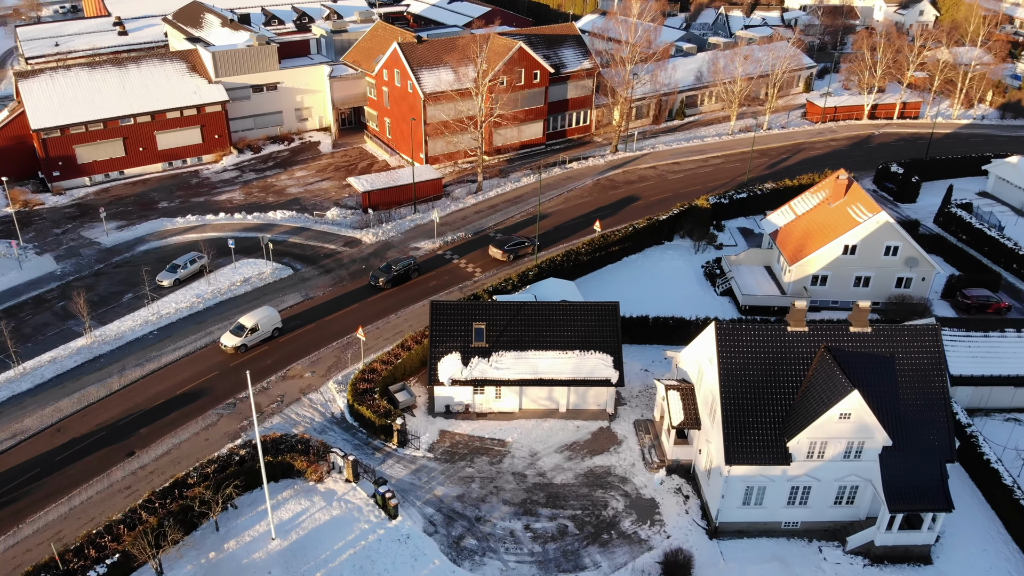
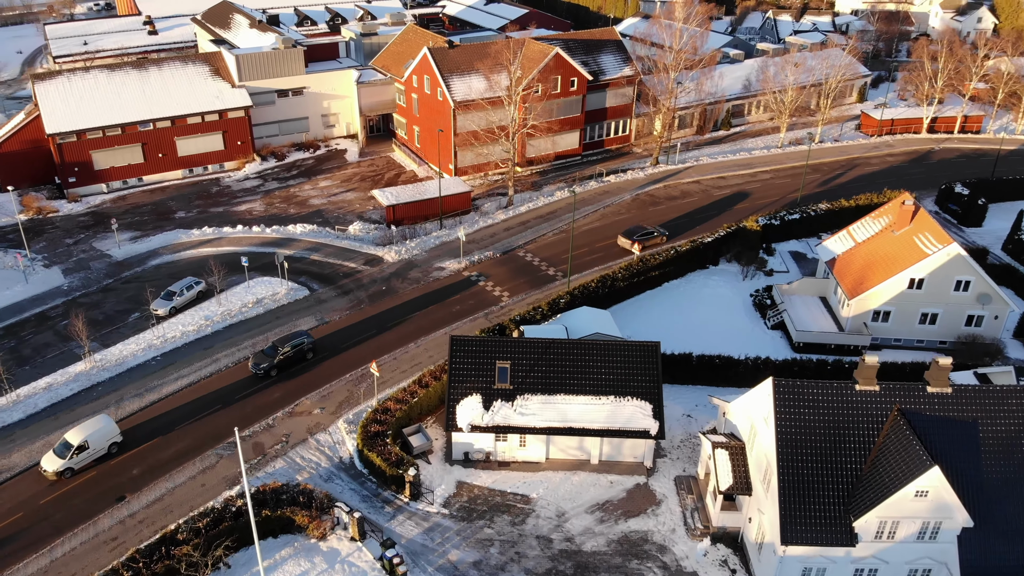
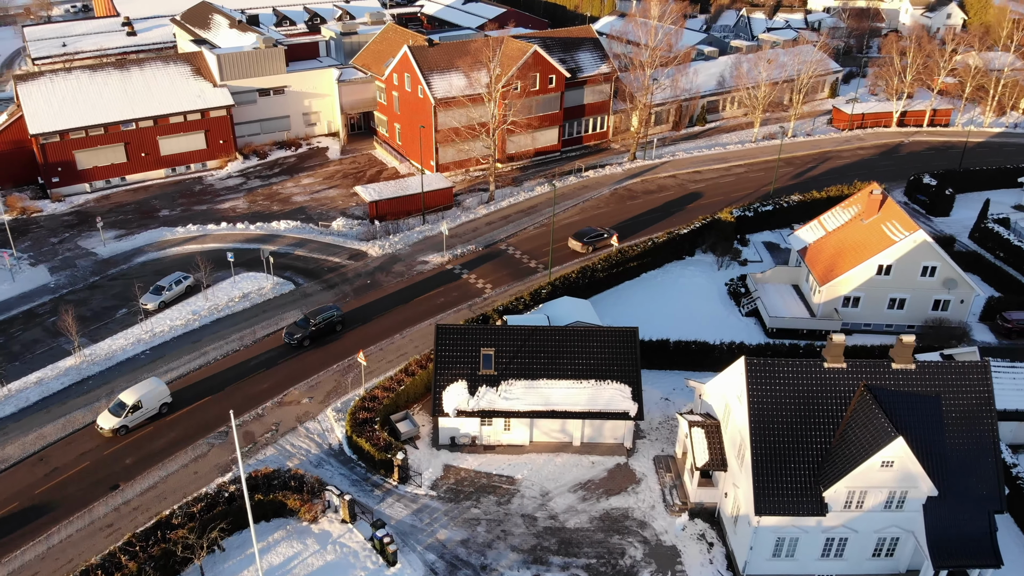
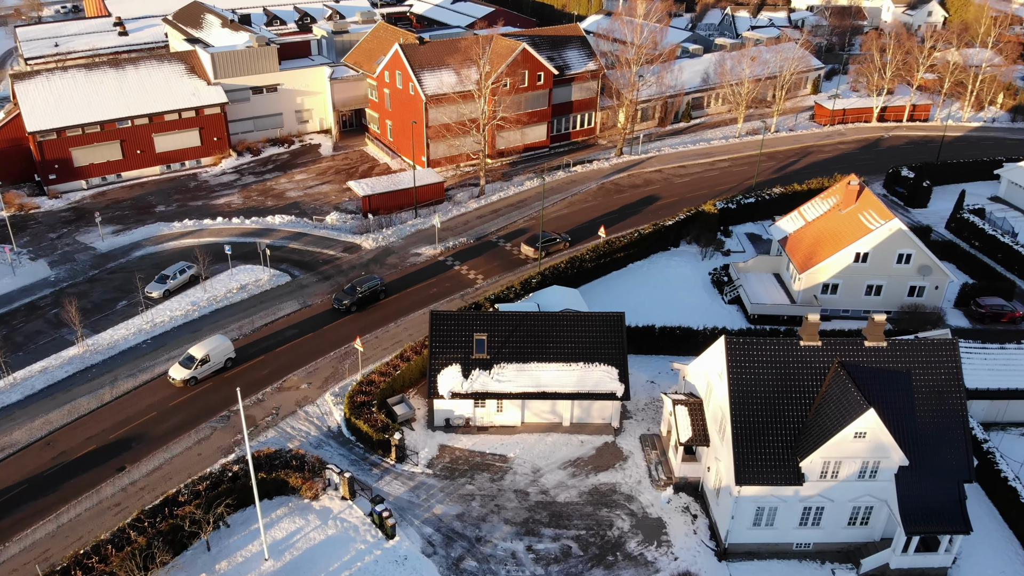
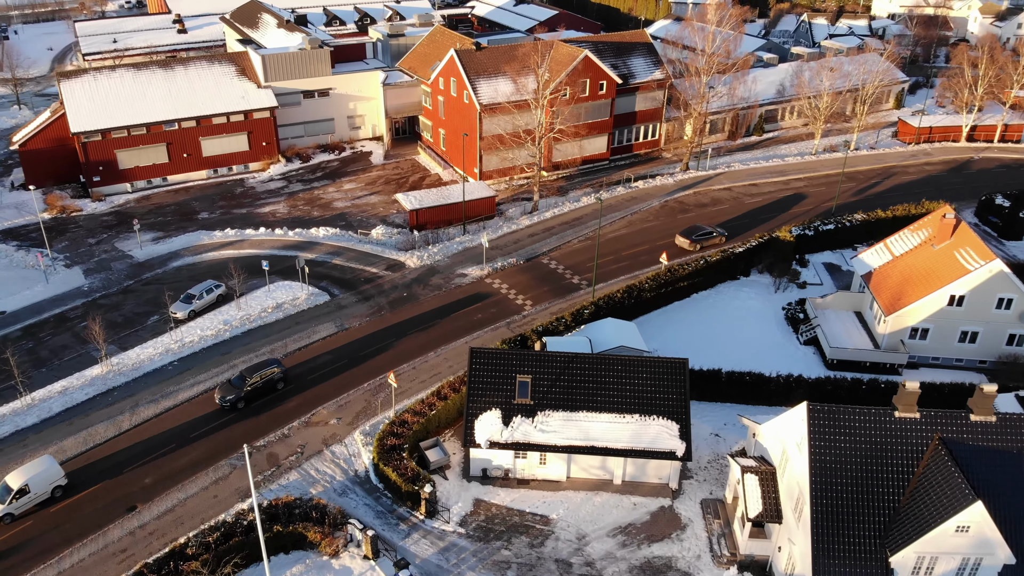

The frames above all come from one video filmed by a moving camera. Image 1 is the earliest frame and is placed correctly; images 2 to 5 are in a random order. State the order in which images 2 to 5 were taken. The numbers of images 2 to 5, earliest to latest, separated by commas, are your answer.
4, 3, 2, 5
